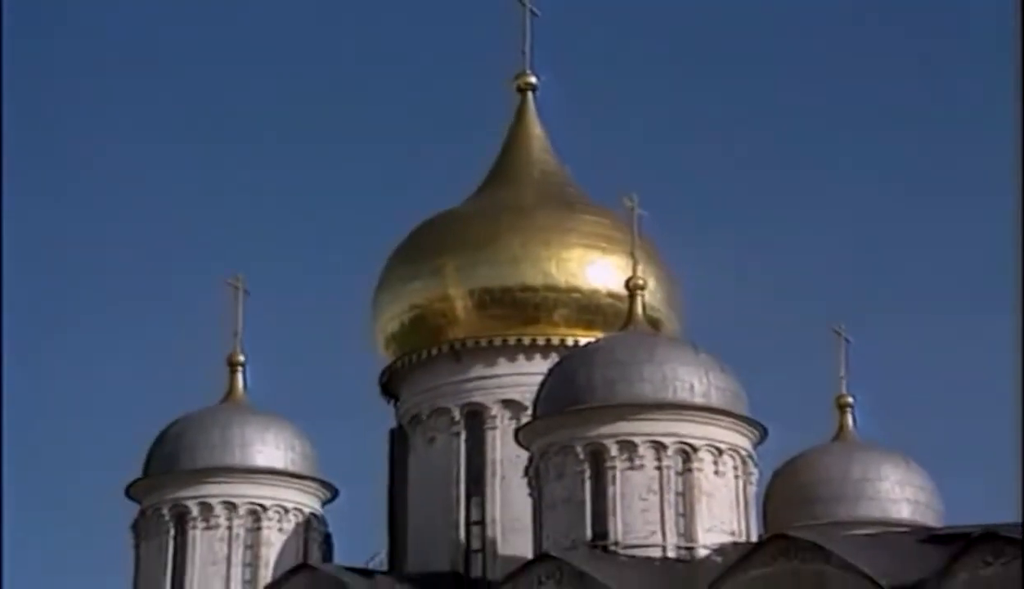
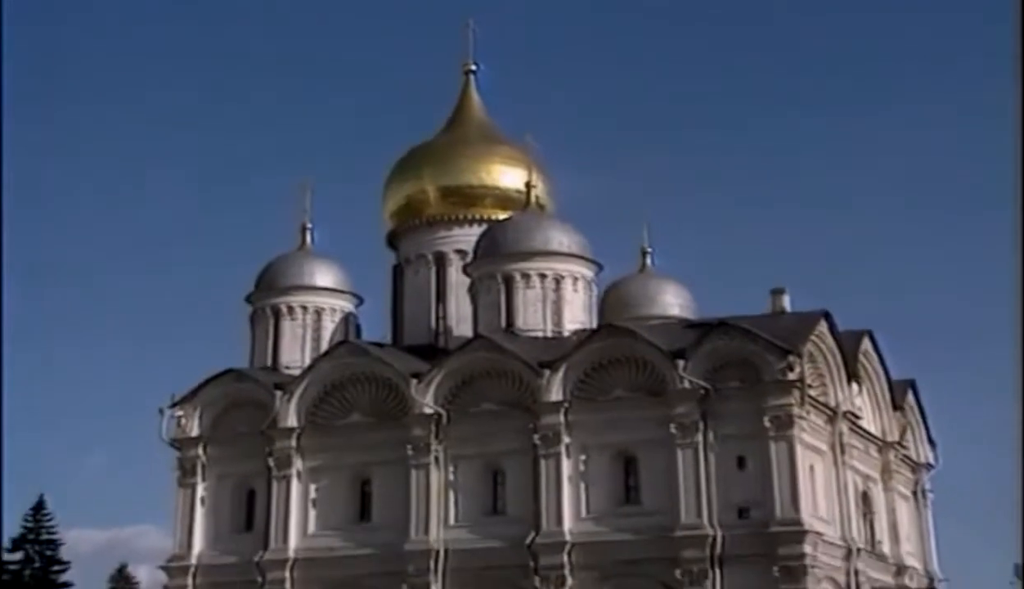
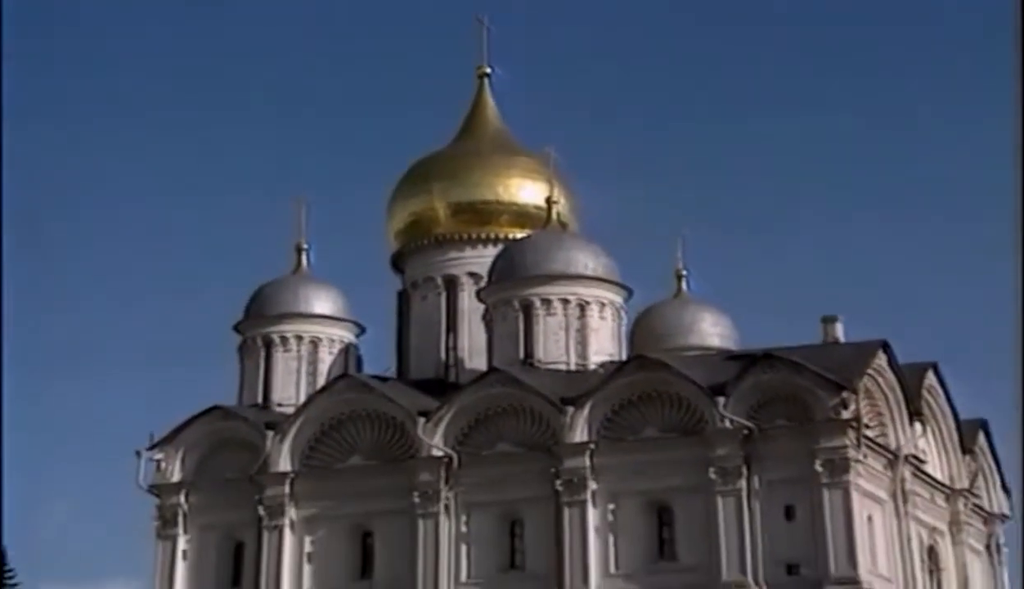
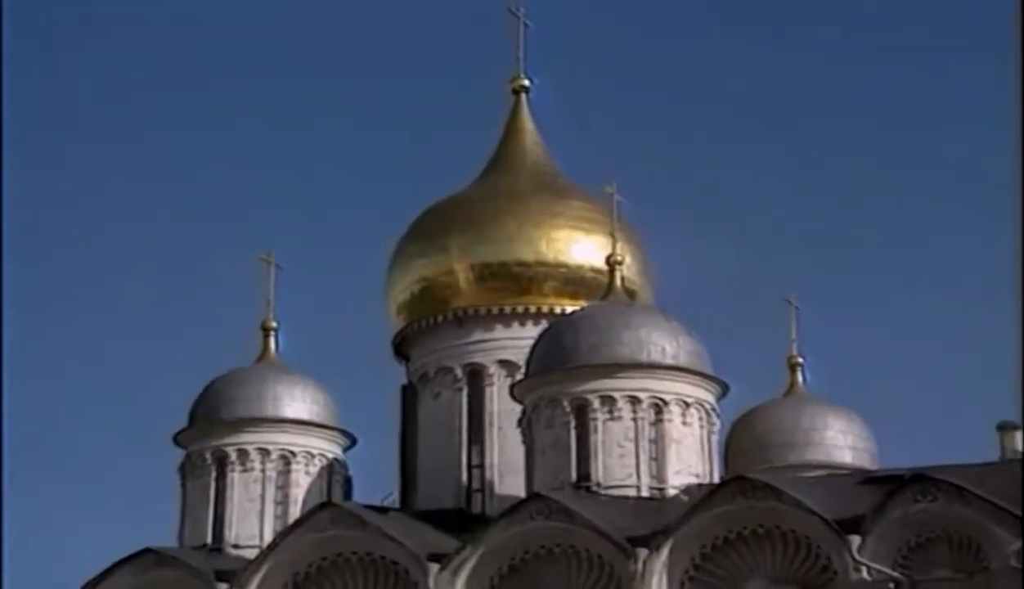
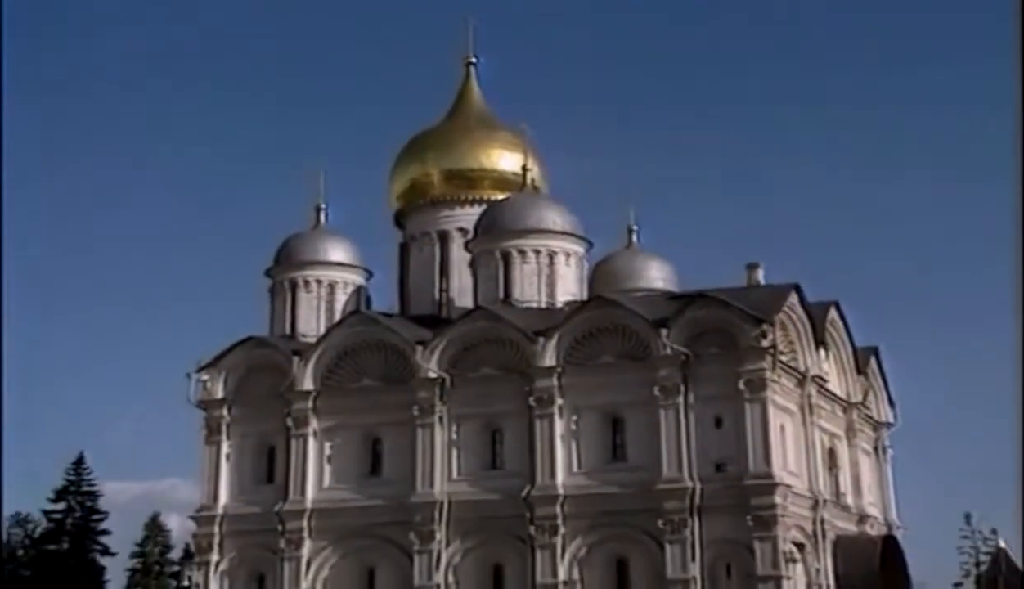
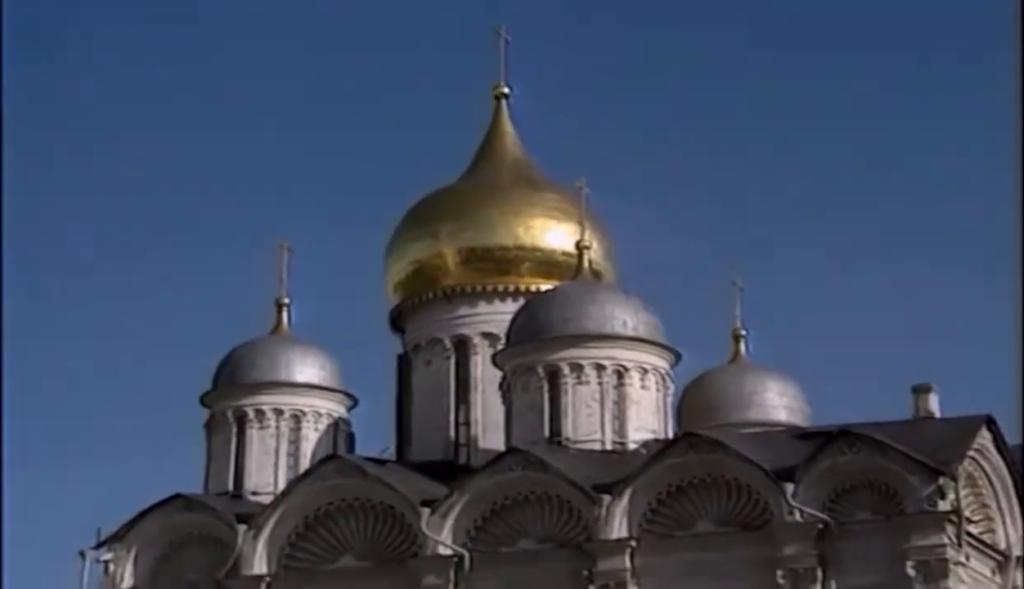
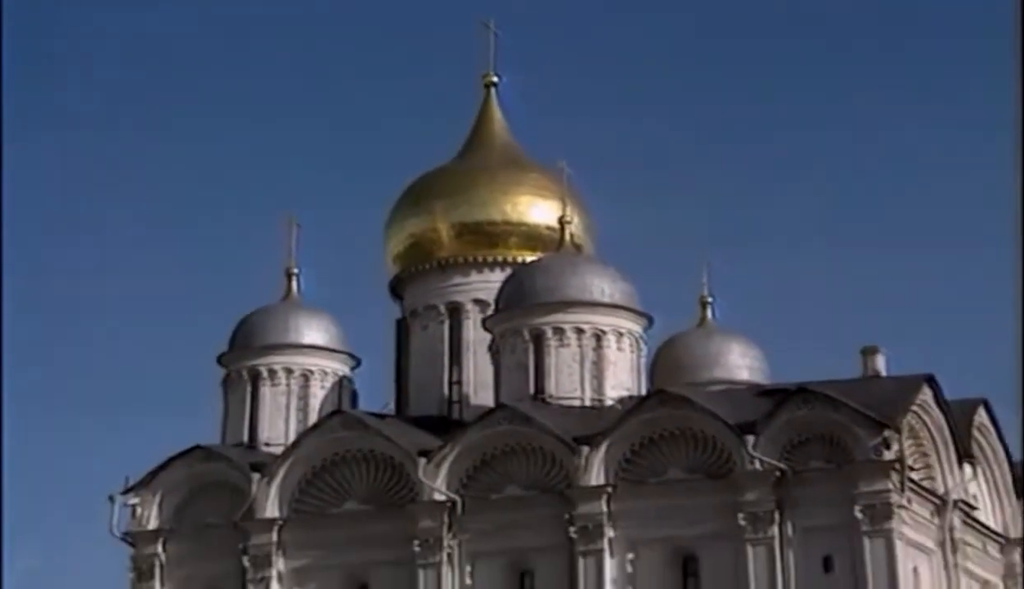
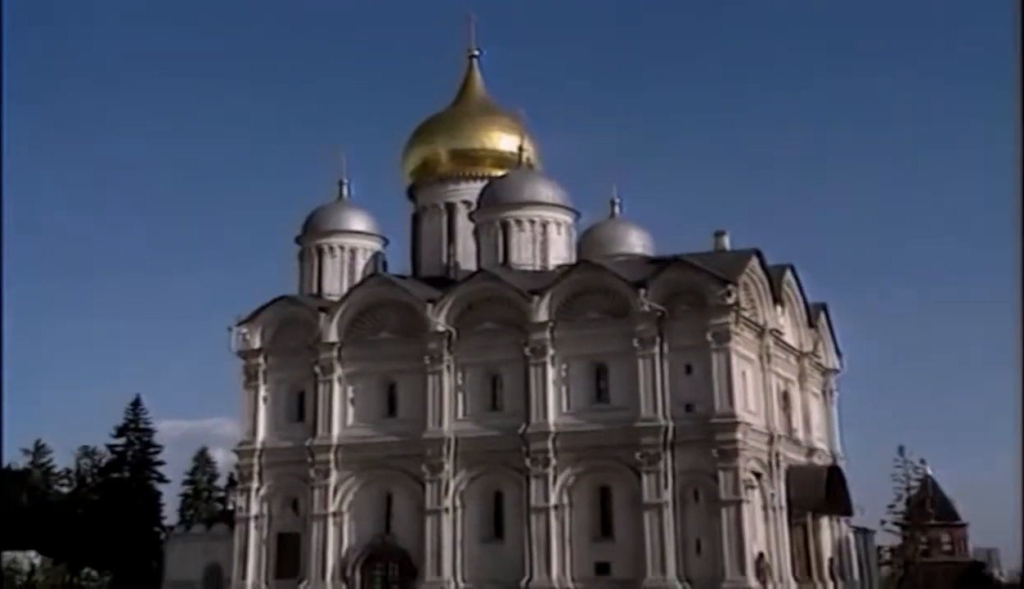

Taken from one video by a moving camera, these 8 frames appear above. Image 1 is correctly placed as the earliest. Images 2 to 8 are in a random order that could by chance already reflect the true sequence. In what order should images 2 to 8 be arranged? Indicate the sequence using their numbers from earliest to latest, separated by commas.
4, 6, 7, 3, 2, 5, 8
